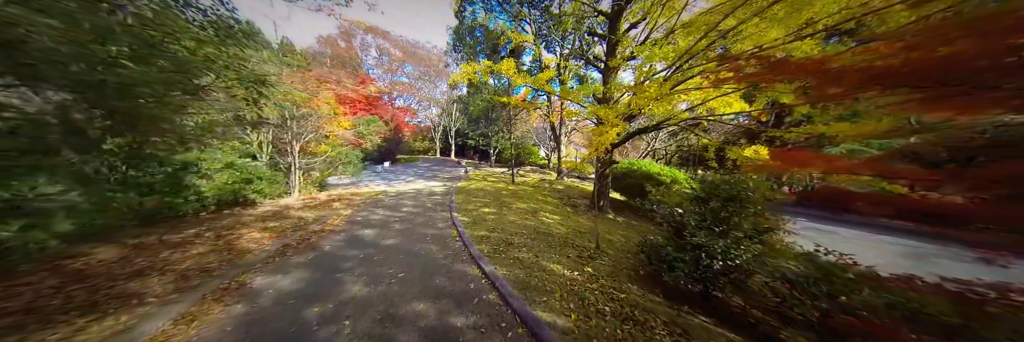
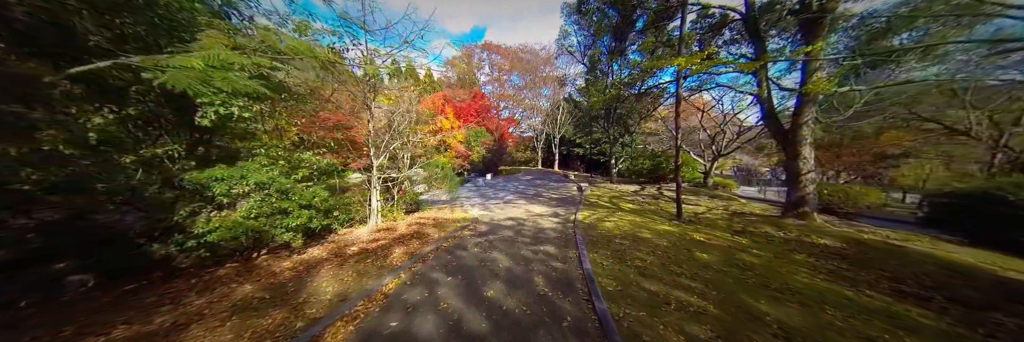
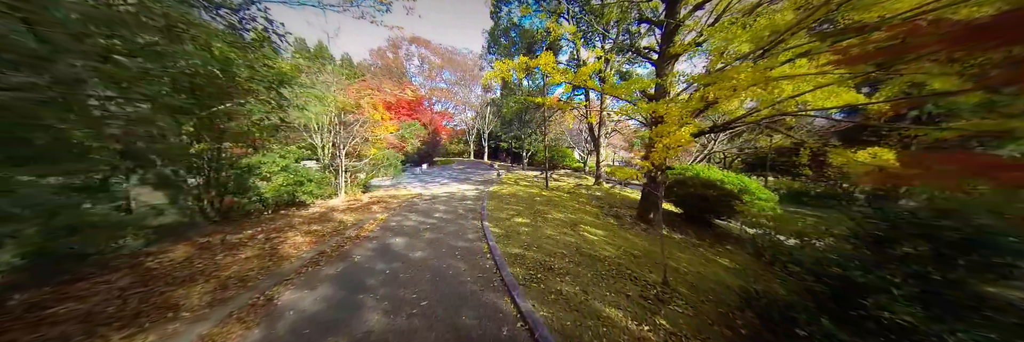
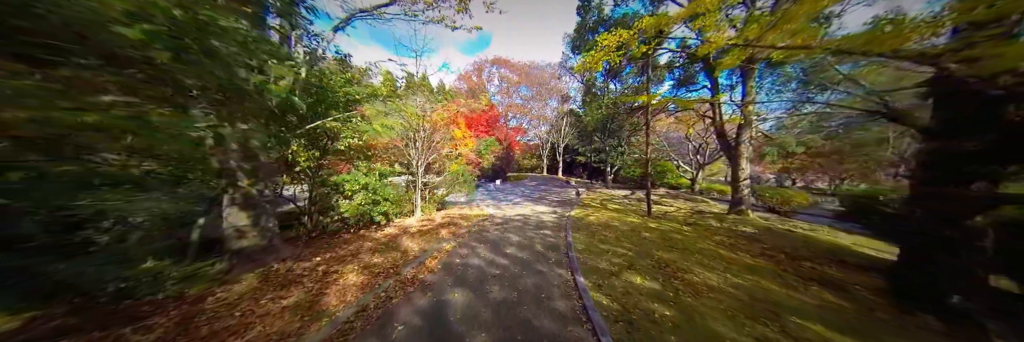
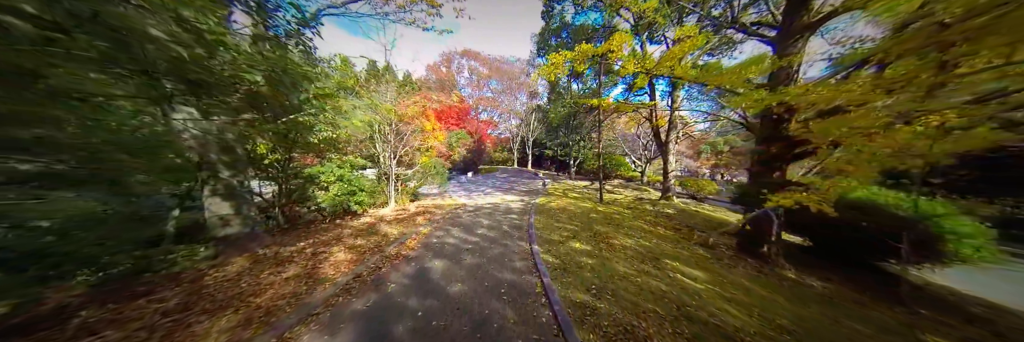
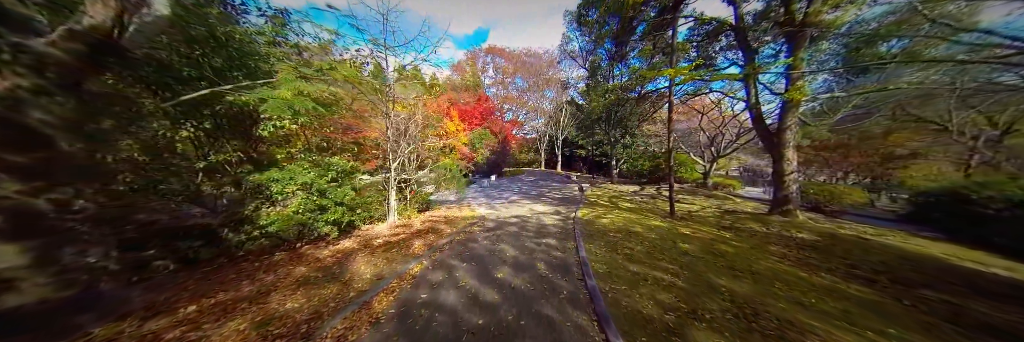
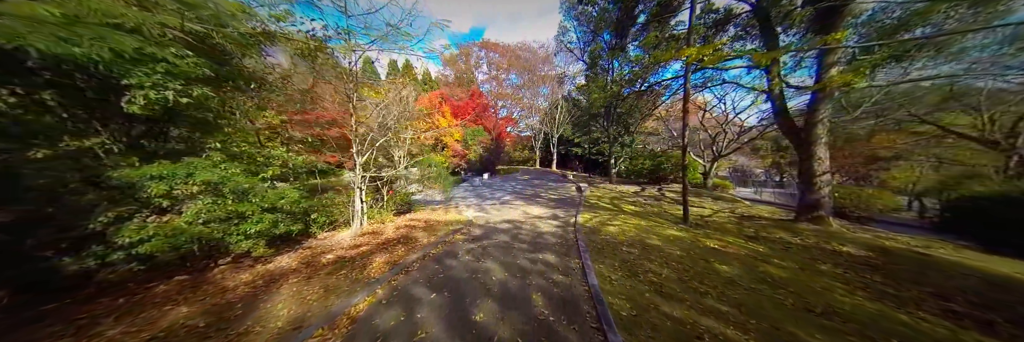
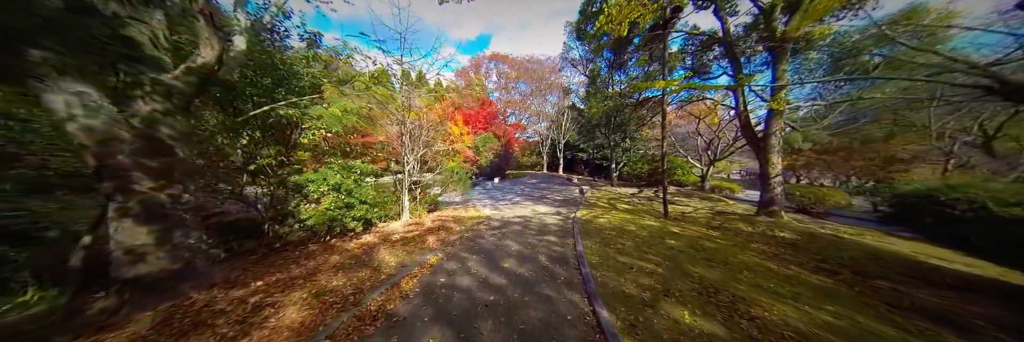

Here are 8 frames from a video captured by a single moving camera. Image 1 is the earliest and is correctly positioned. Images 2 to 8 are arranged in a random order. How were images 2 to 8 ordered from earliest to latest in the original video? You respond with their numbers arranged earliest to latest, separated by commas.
3, 5, 4, 8, 6, 2, 7
